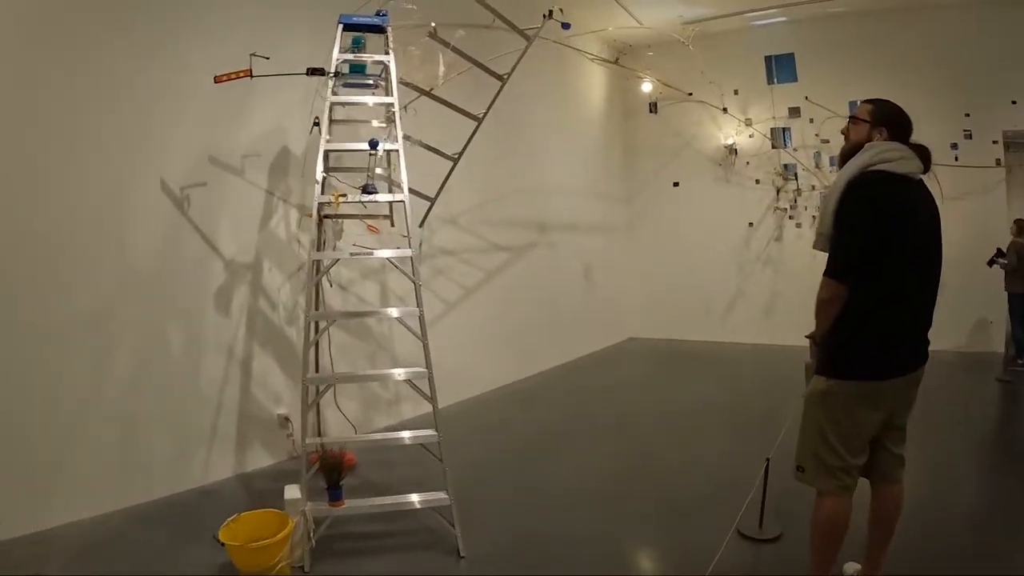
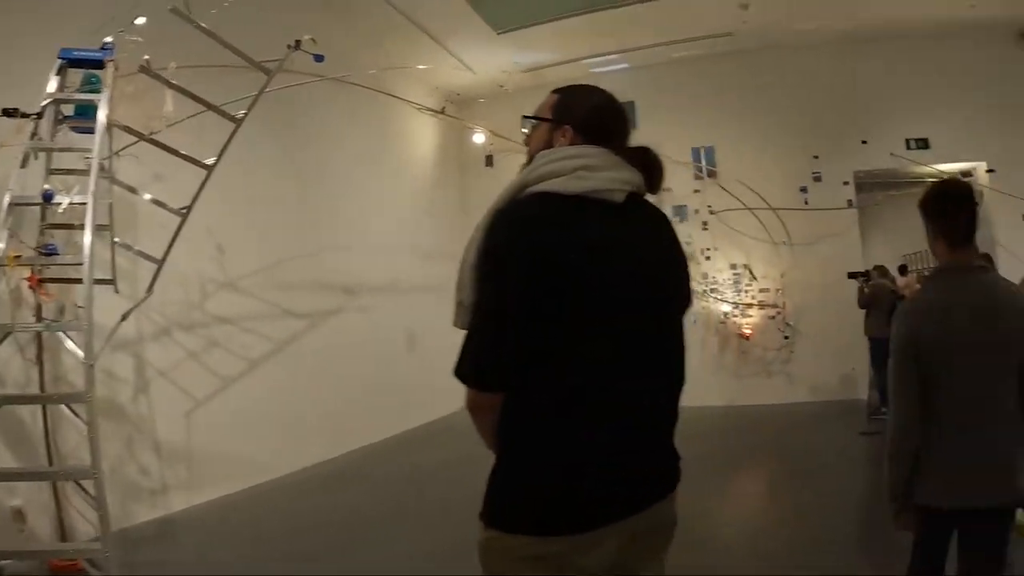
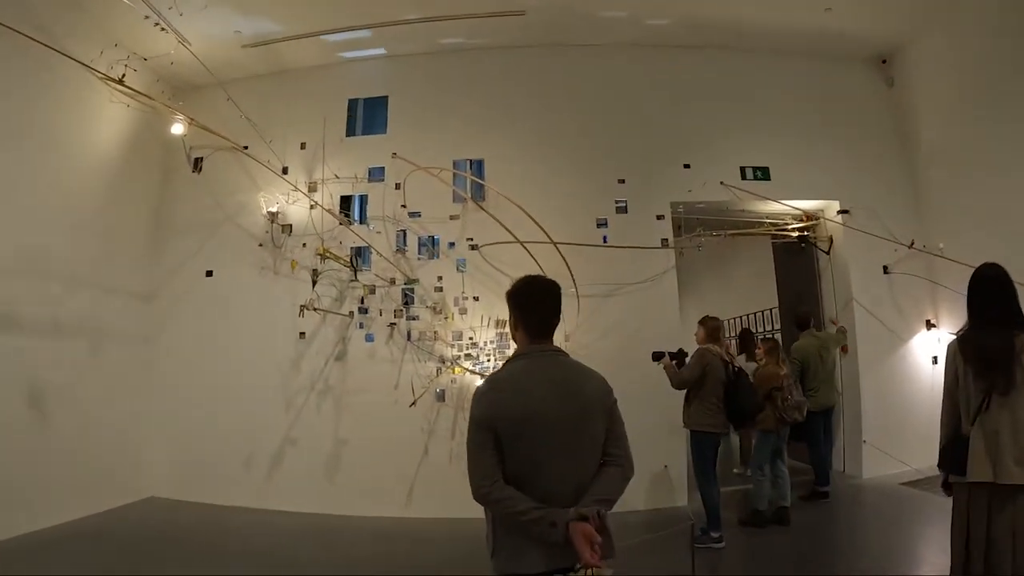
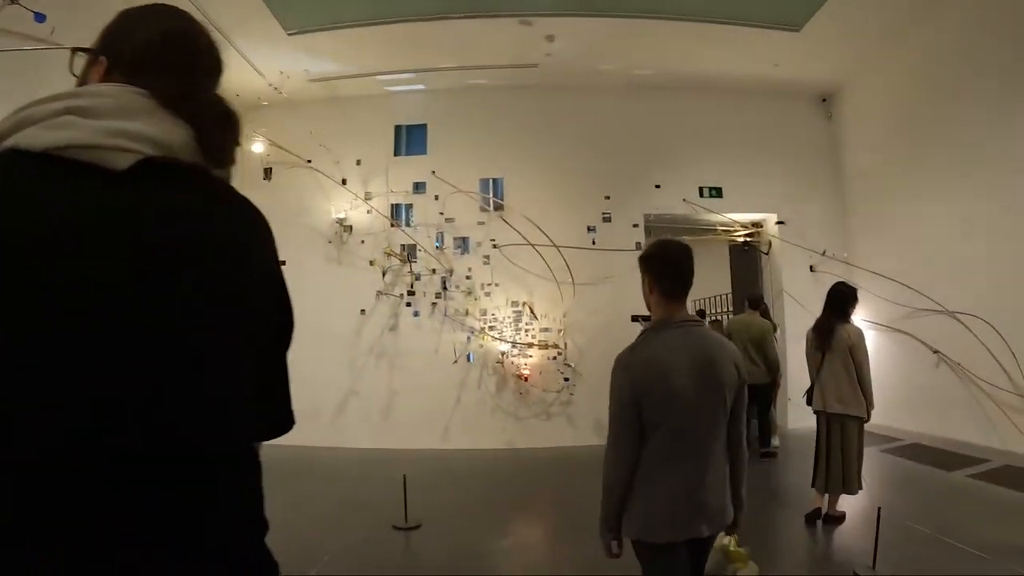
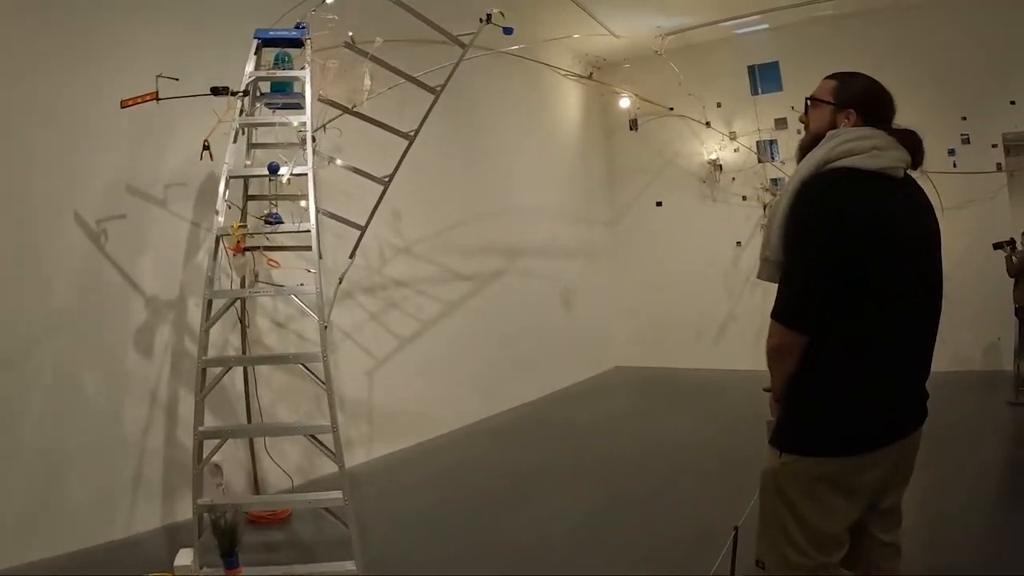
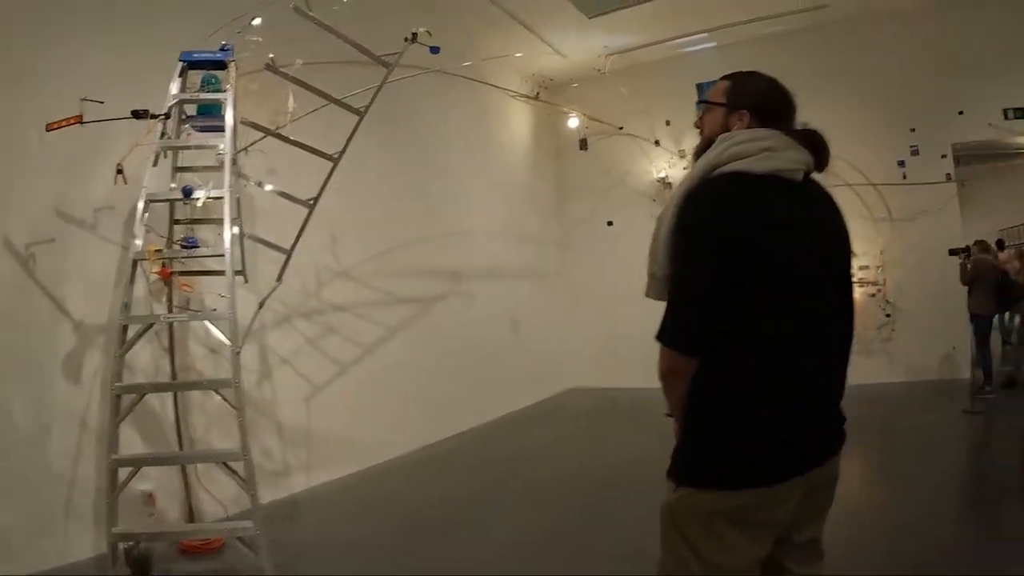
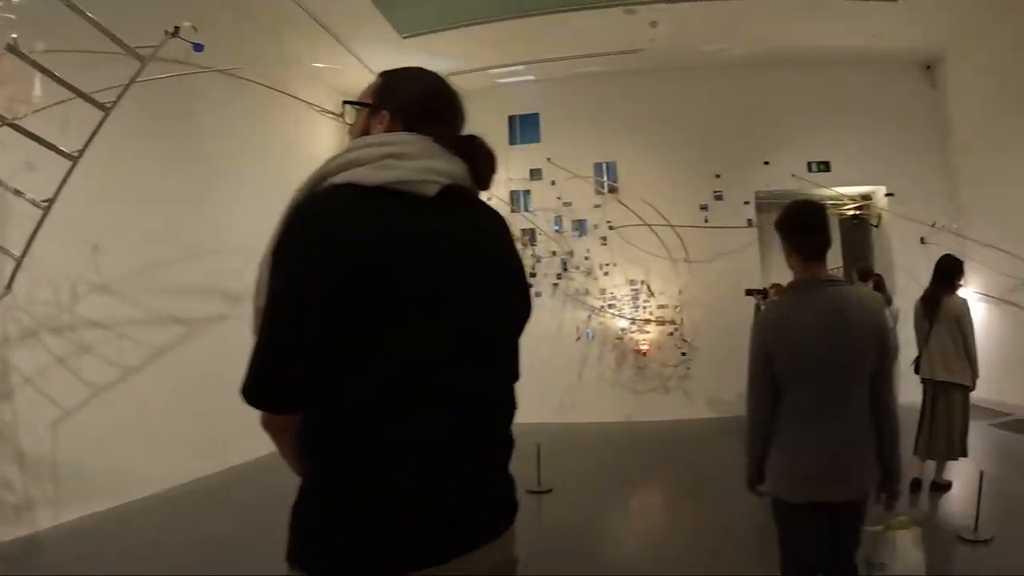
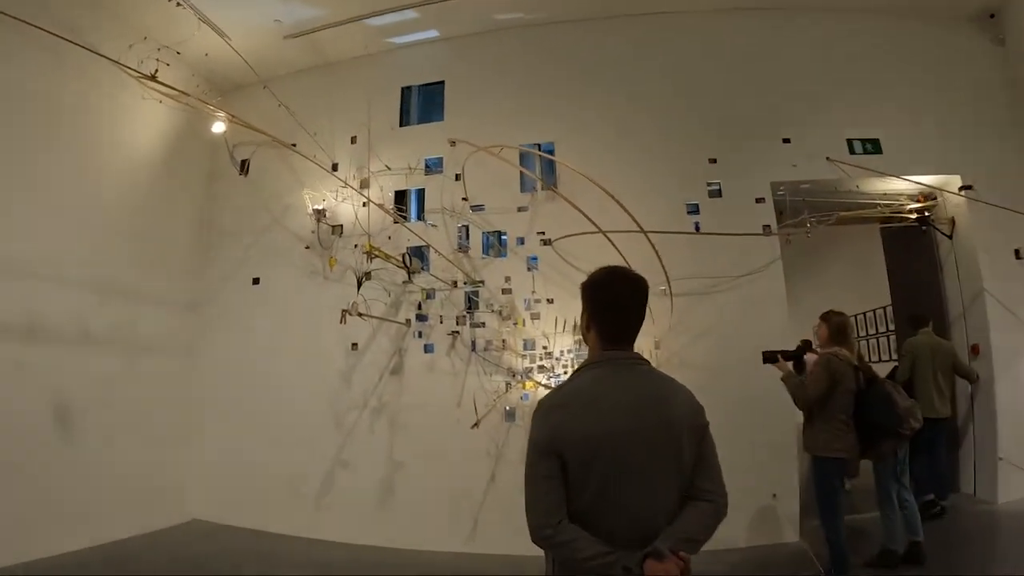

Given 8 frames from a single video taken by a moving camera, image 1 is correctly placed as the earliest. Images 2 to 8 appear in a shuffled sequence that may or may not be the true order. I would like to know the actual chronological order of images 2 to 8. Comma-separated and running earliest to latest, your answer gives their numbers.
5, 6, 2, 7, 4, 3, 8
